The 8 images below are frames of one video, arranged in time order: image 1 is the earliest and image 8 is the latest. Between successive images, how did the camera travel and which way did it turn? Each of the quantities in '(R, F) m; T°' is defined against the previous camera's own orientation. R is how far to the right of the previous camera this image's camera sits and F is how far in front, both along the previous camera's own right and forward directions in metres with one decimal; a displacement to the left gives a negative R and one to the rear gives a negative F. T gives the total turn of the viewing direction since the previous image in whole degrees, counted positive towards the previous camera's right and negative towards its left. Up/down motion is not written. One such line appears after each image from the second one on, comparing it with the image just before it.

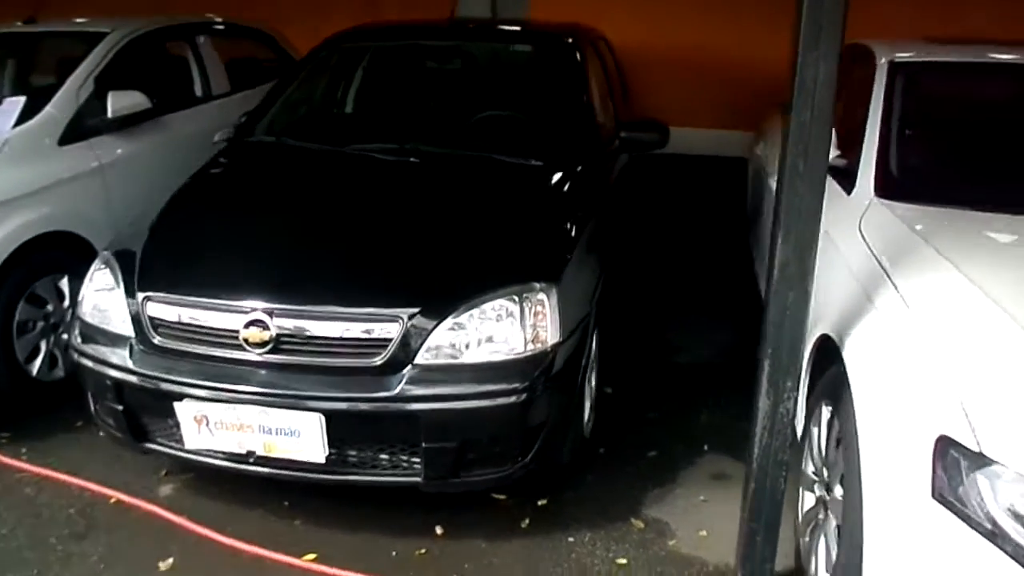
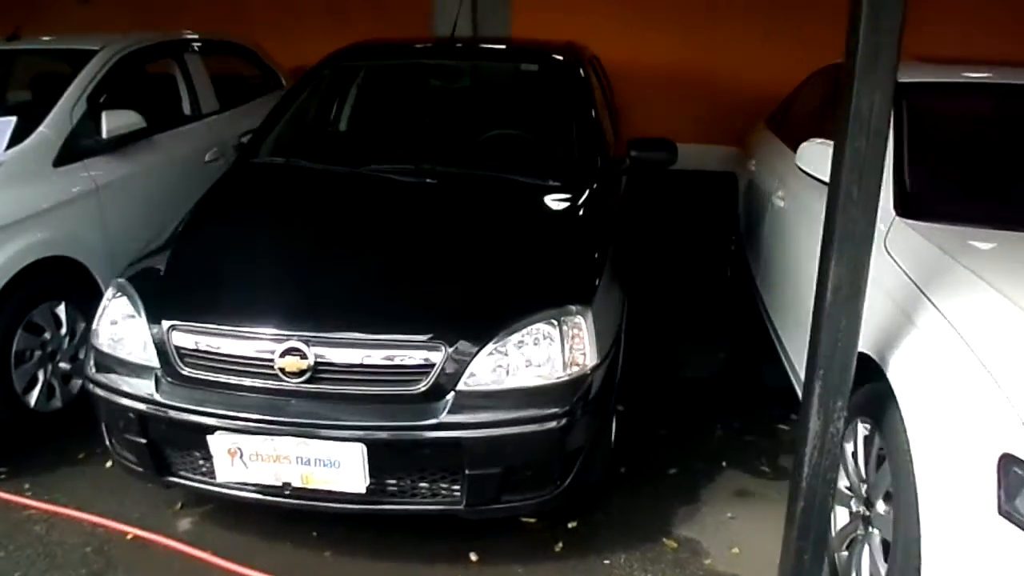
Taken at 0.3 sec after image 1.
(-0.2, 0.0) m; +4°
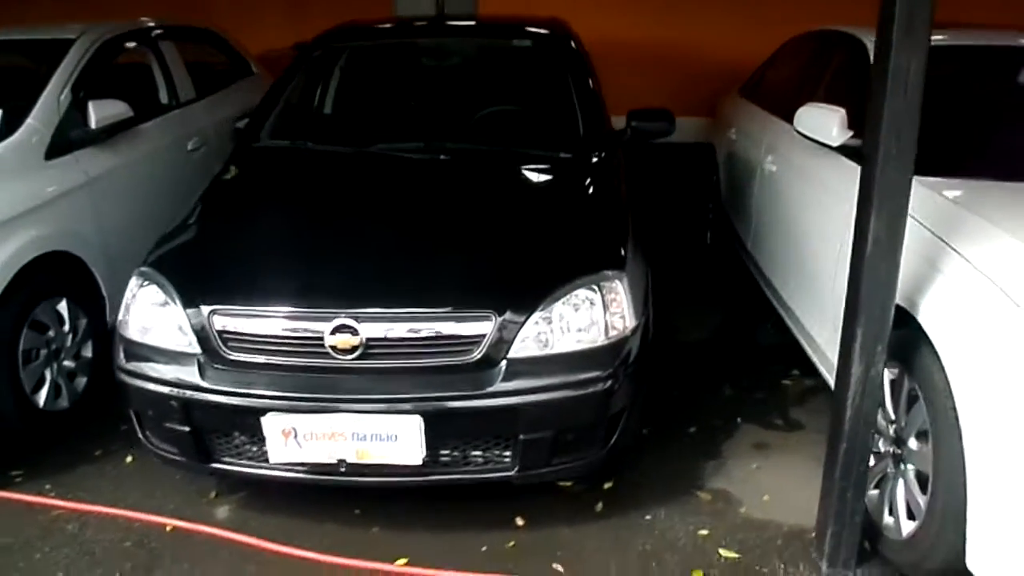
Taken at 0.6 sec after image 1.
(-0.3, 0.0) m; +5°
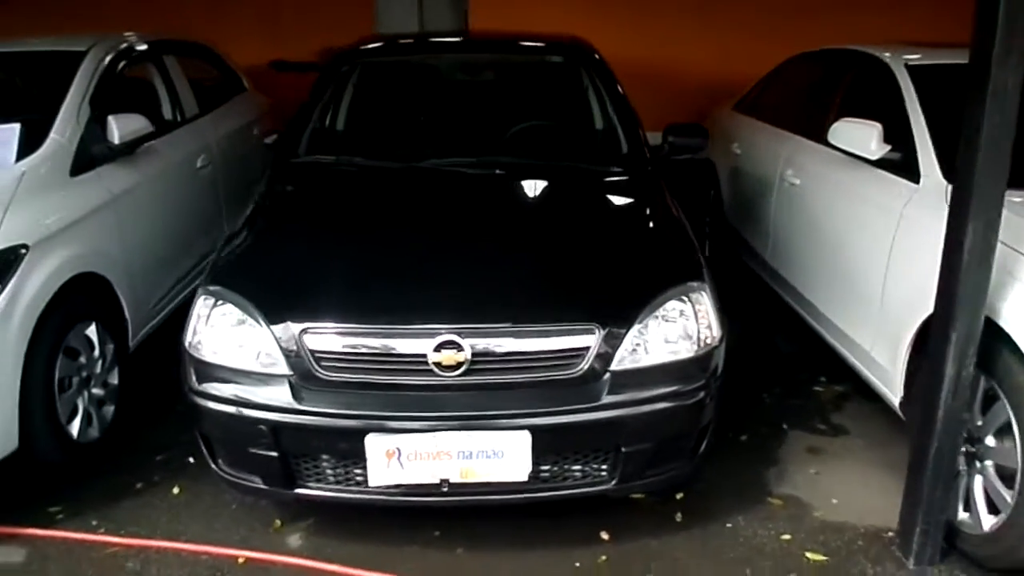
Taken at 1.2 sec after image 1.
(-0.5, 0.0) m; +6°
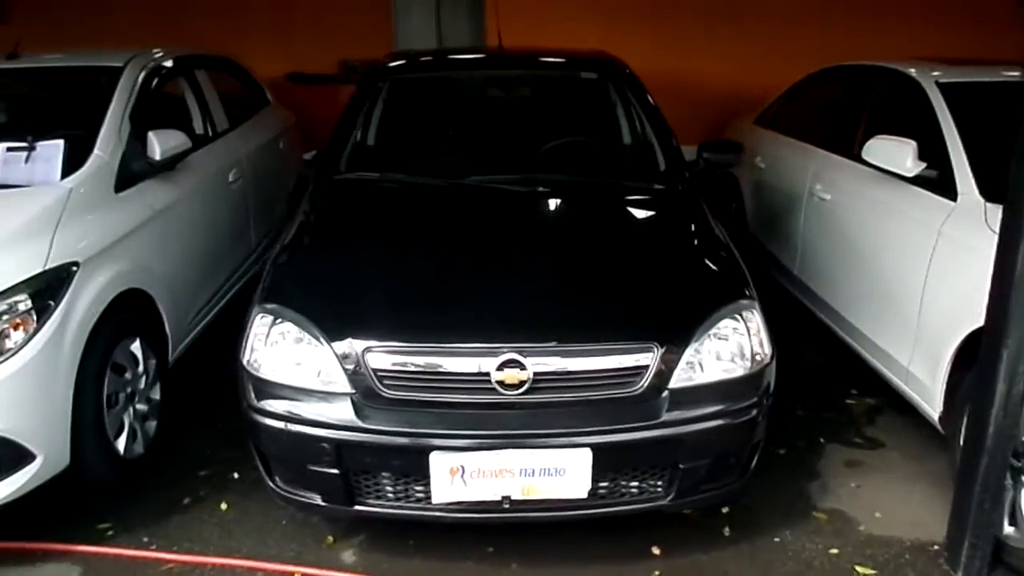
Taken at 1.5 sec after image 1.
(-0.2, 0.0) m; +1°
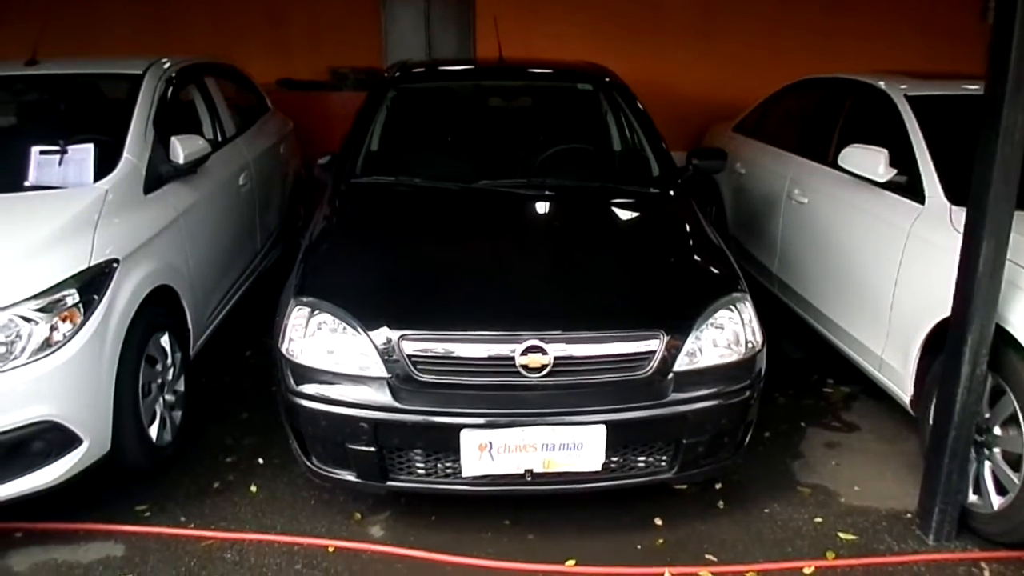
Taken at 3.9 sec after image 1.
(-0.2, -0.2) m; +2°
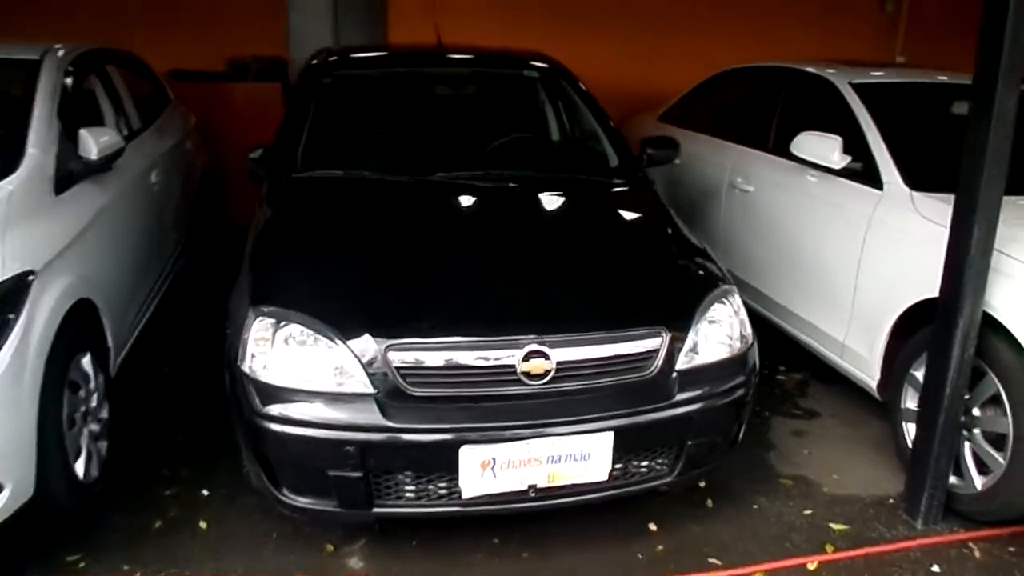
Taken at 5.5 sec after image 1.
(-0.3, +0.2) m; +8°
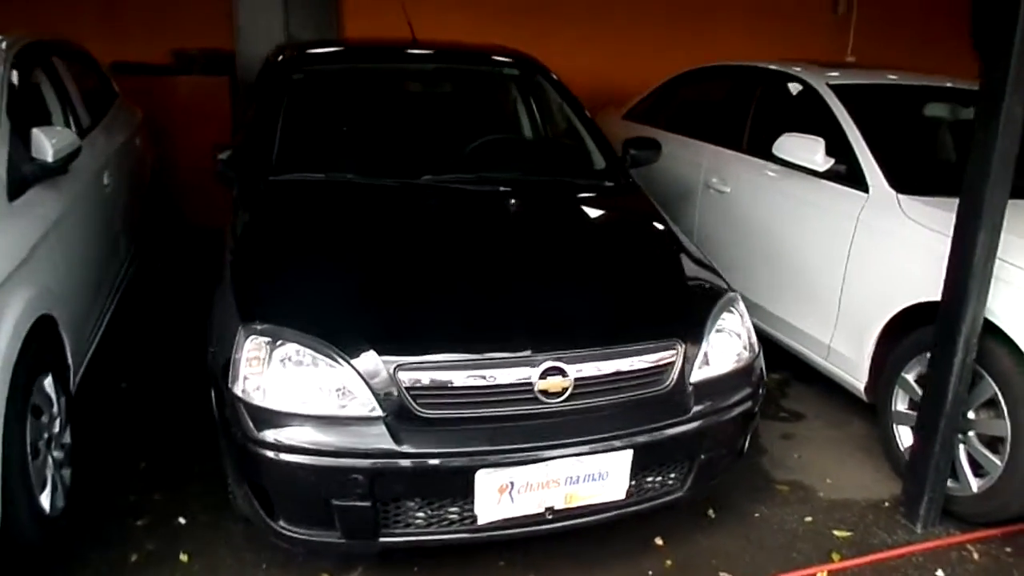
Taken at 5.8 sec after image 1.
(-0.2, +0.1) m; +5°
